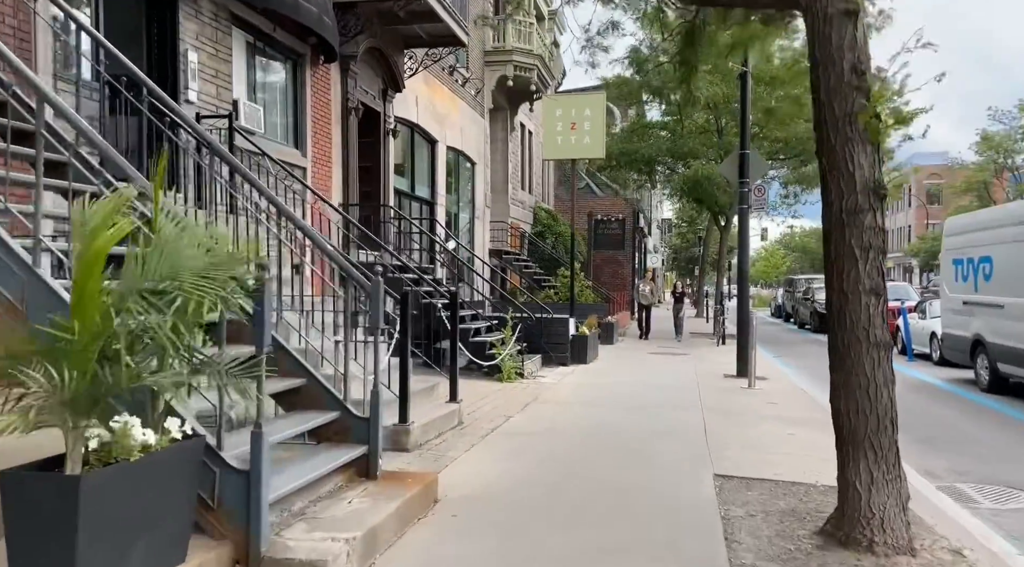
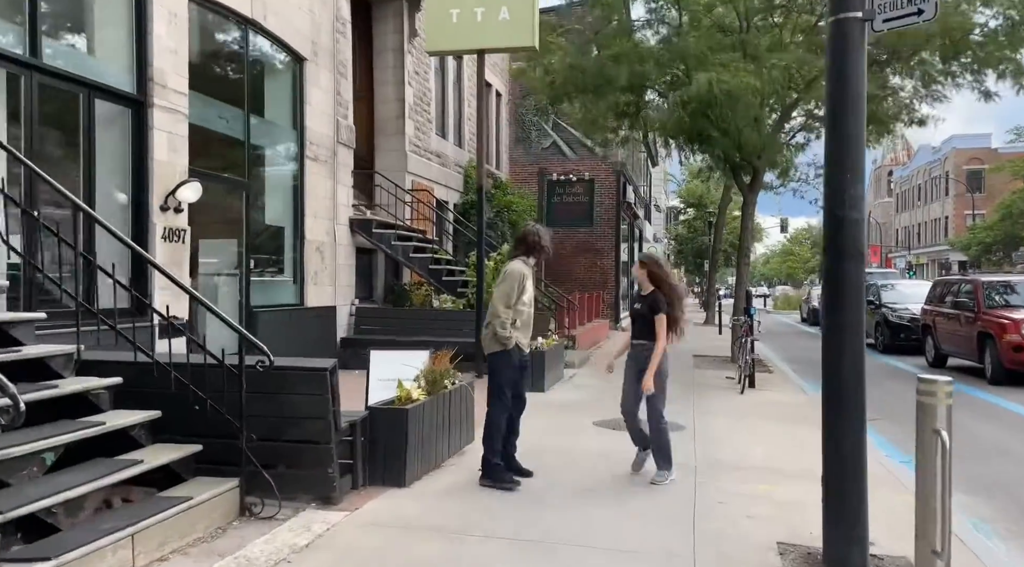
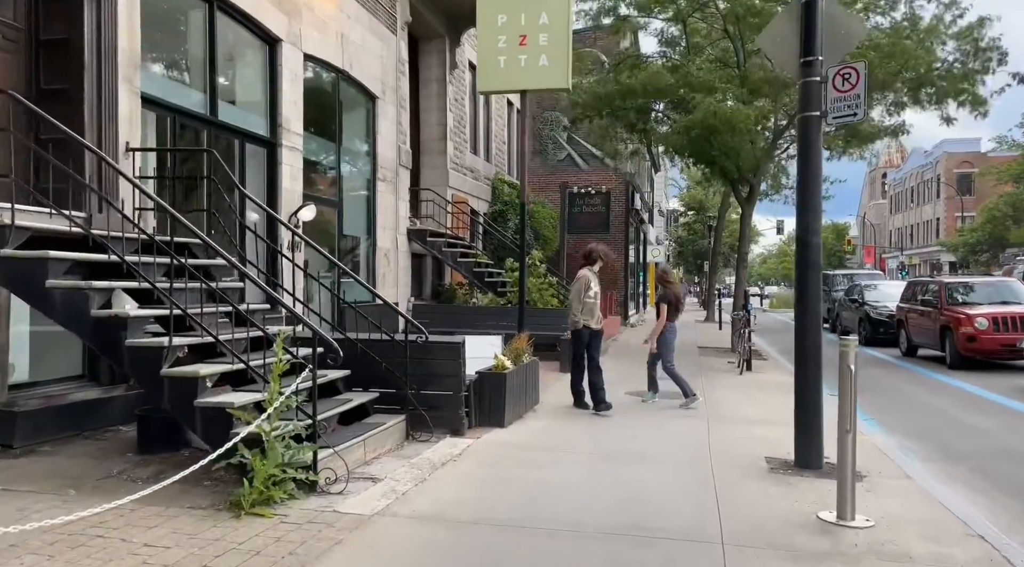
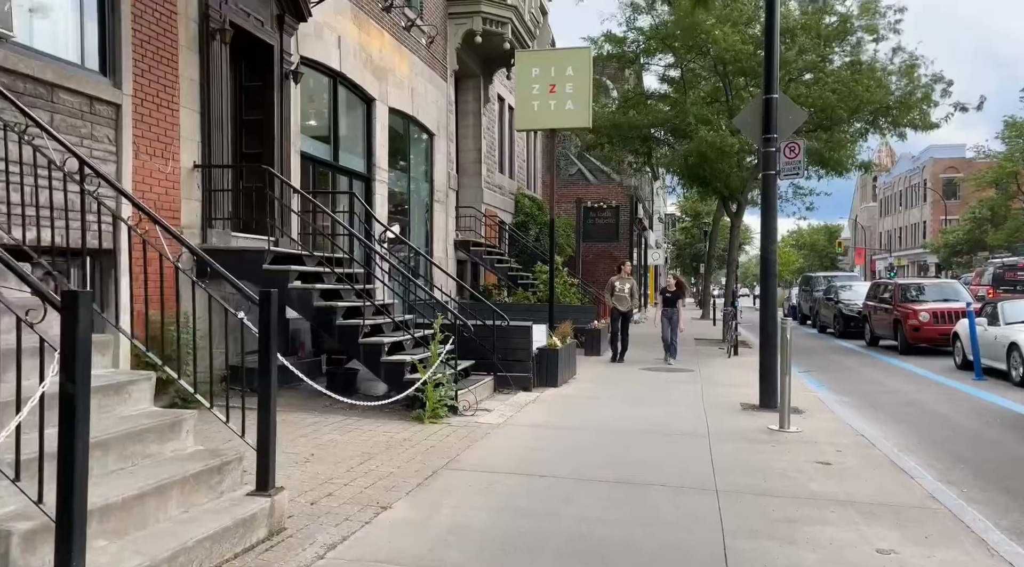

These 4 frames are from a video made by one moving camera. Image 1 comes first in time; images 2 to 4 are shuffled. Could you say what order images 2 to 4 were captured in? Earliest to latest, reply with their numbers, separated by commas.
4, 3, 2
